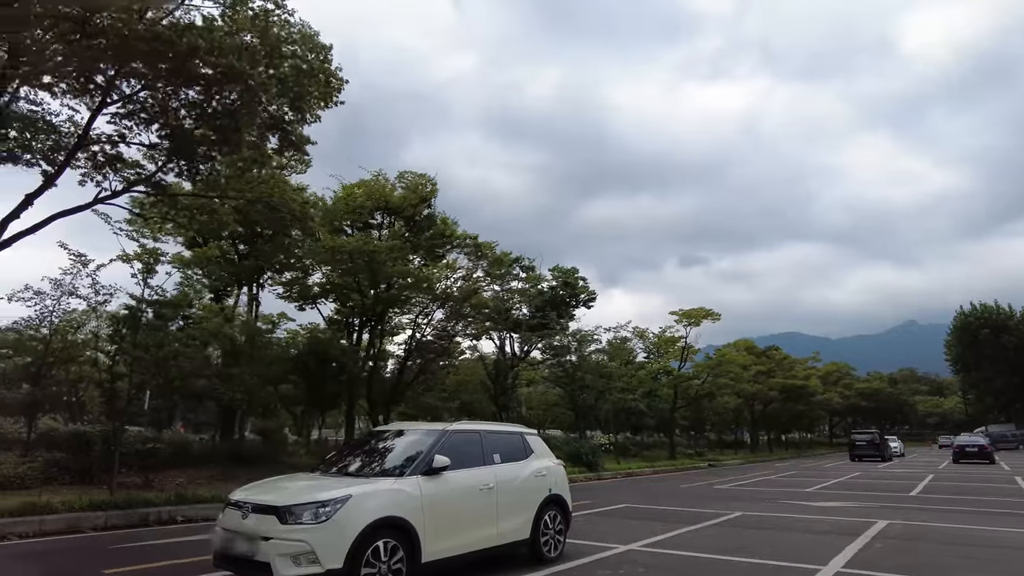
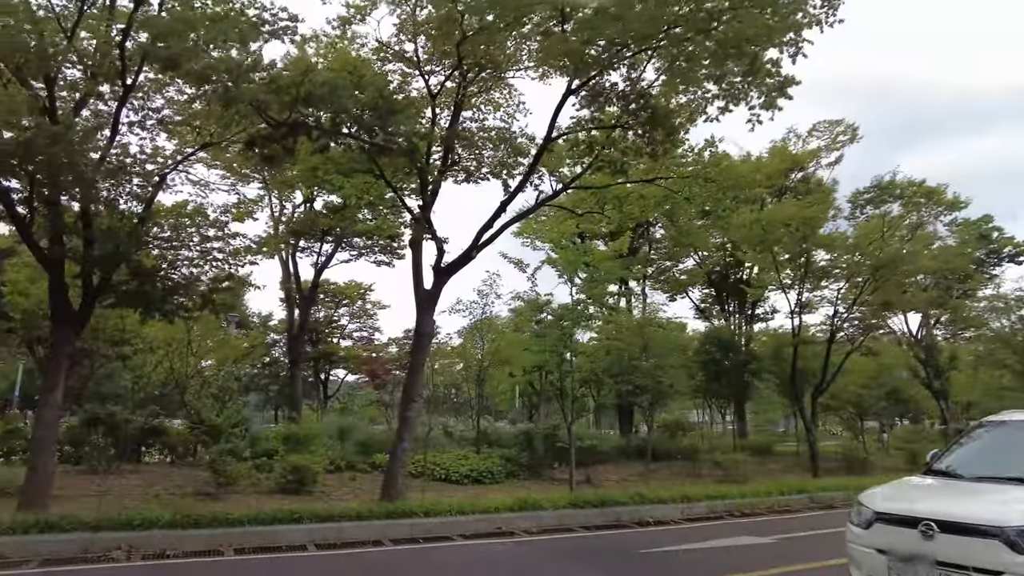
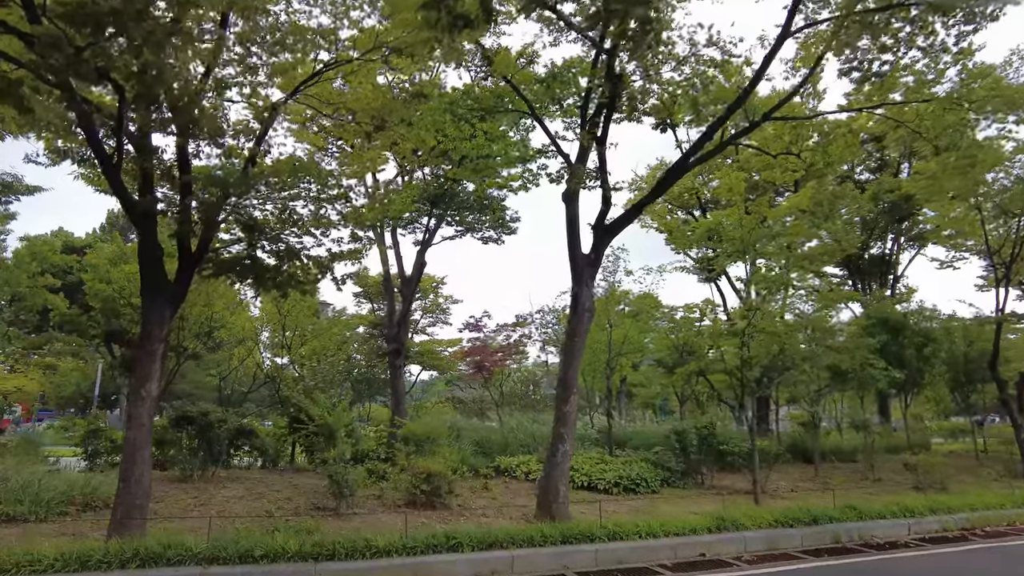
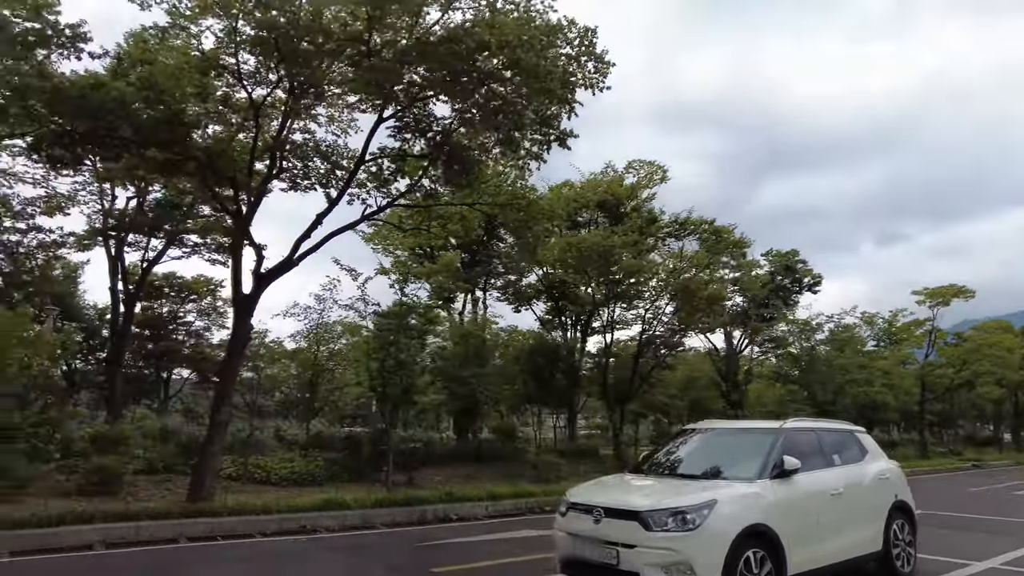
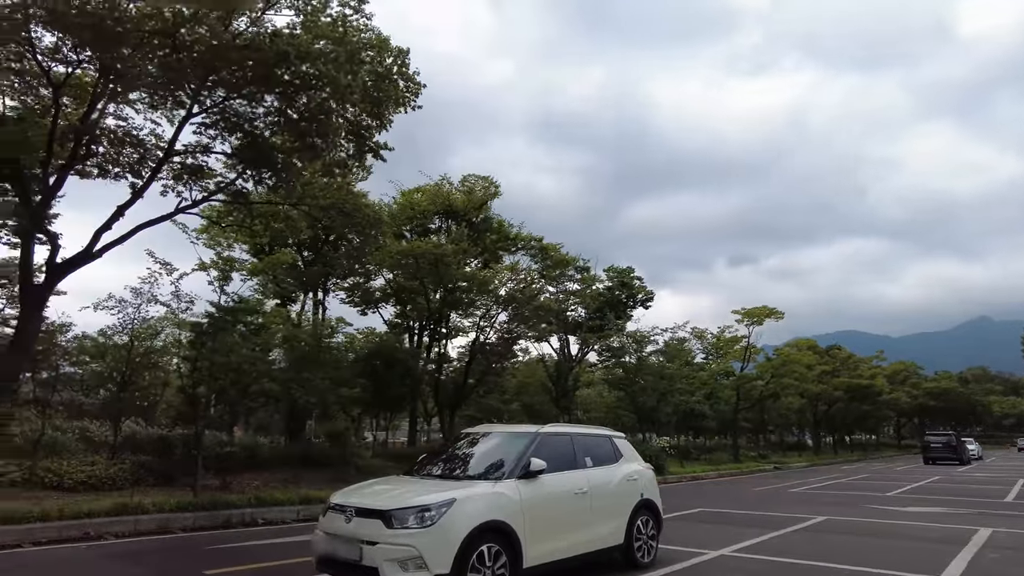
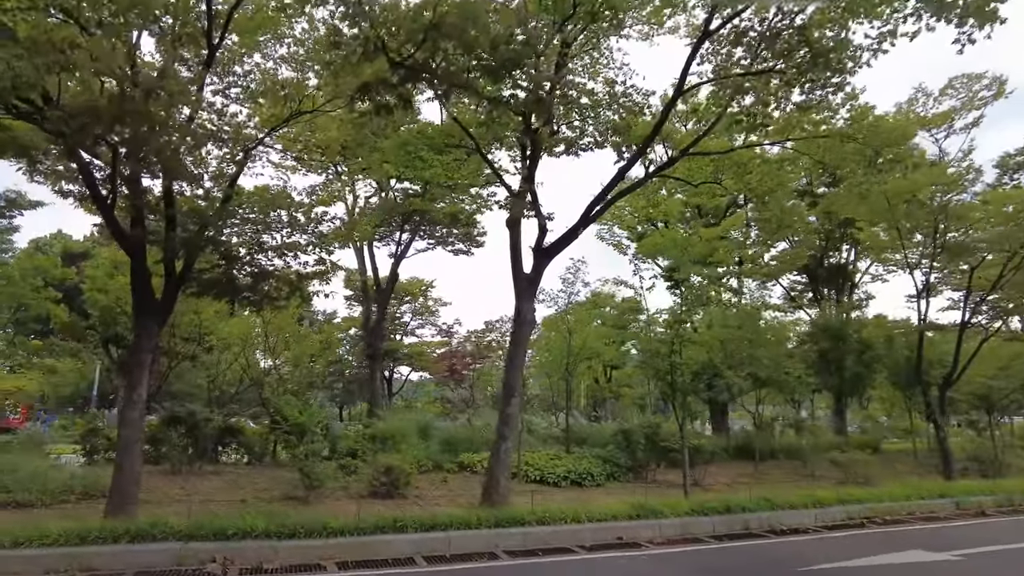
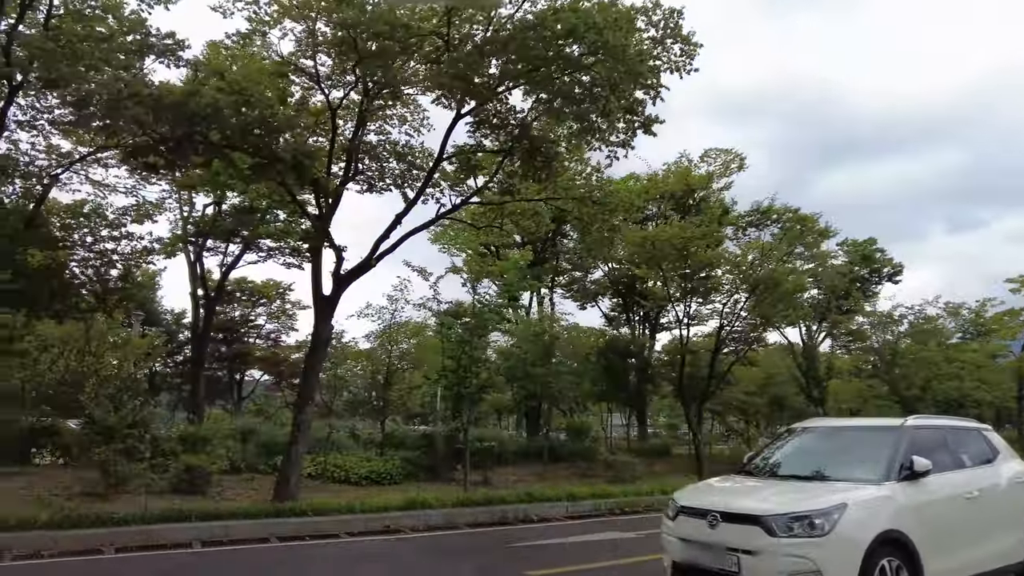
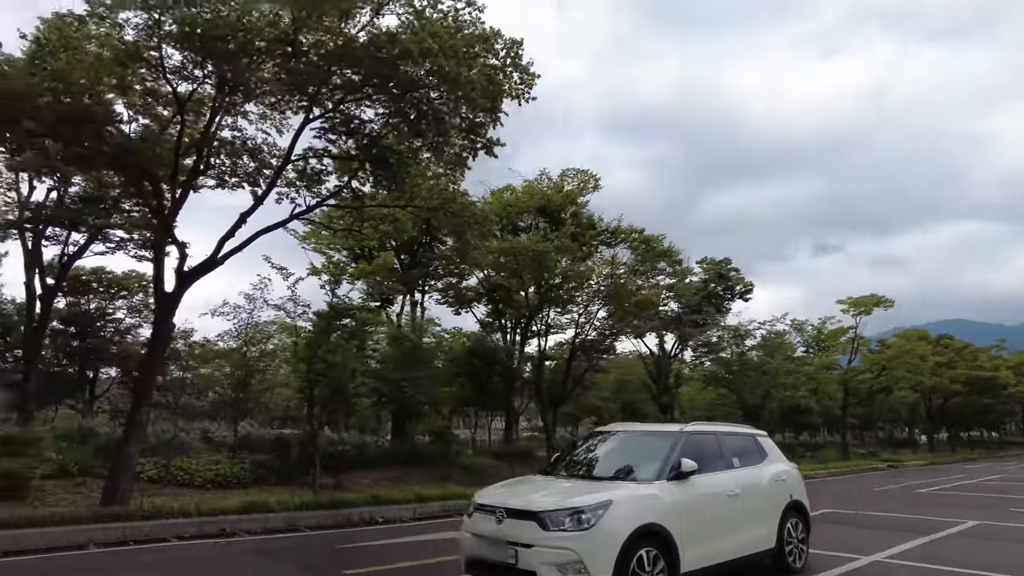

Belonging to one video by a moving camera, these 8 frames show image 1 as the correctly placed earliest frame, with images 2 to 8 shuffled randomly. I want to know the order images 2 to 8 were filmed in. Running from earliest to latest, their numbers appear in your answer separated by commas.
5, 8, 4, 7, 2, 6, 3
